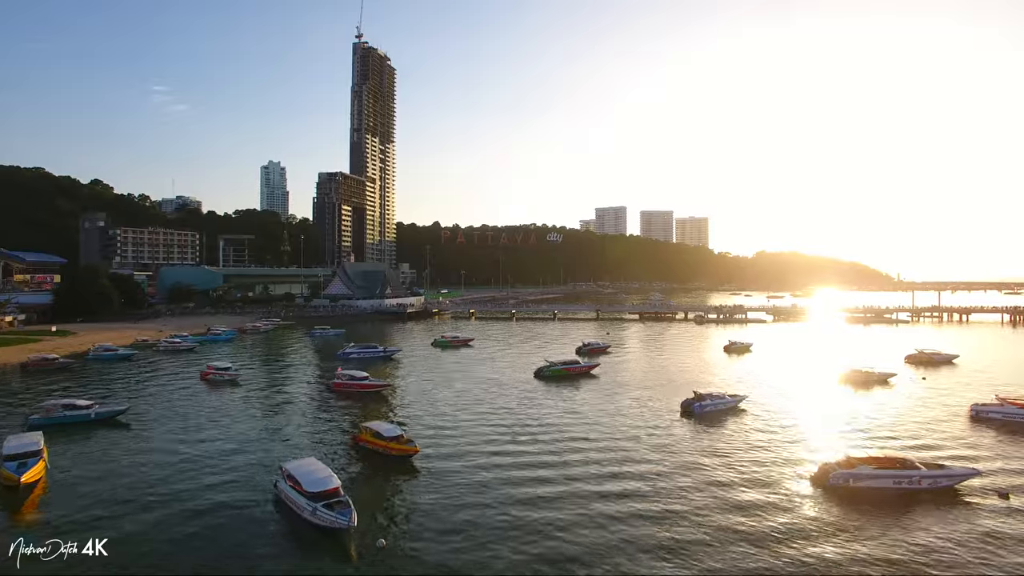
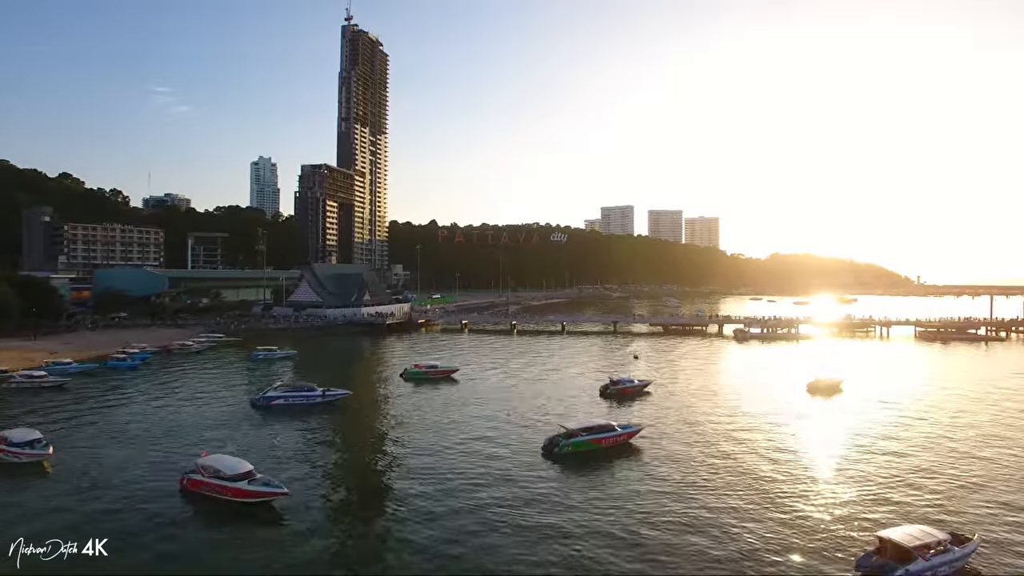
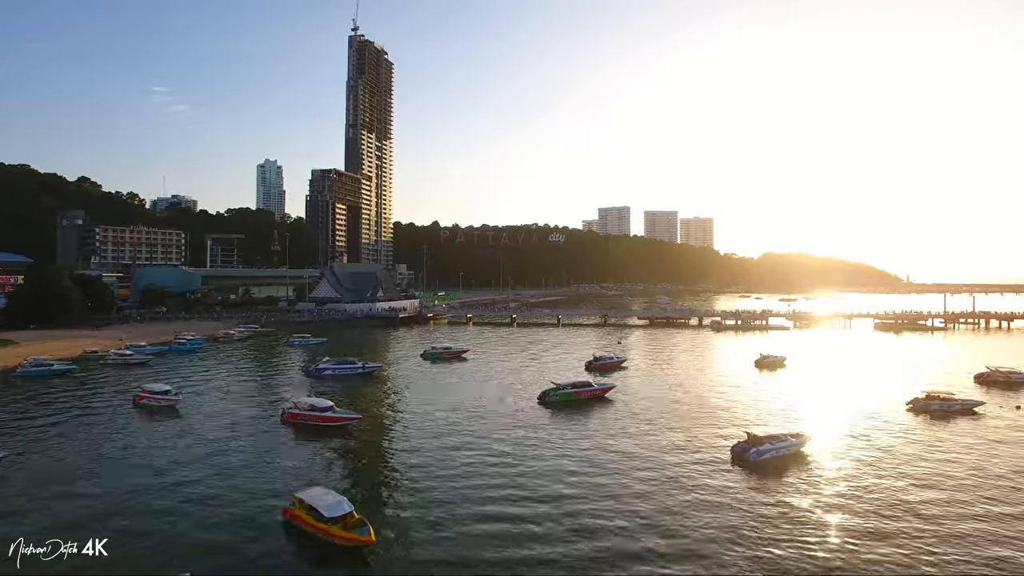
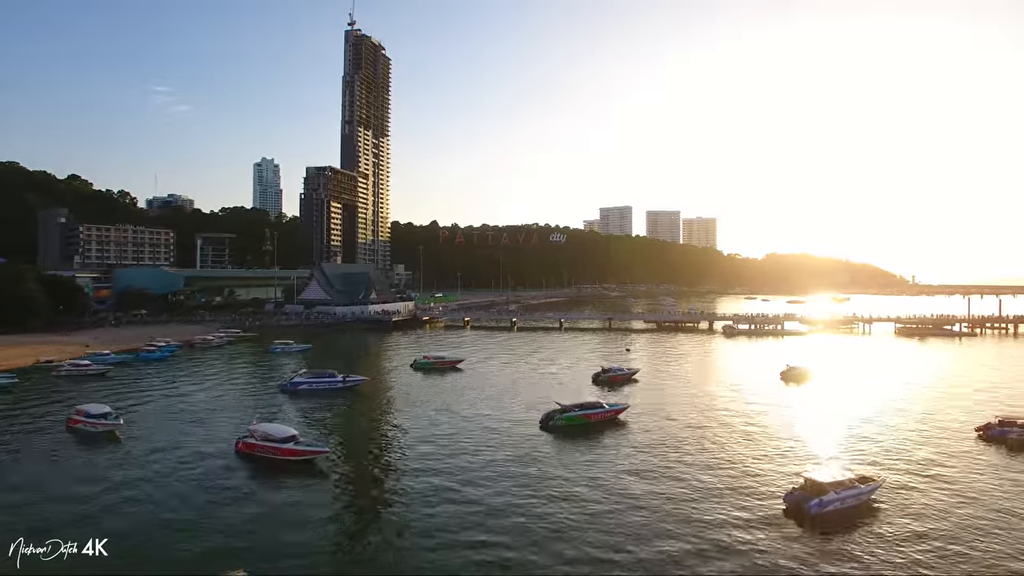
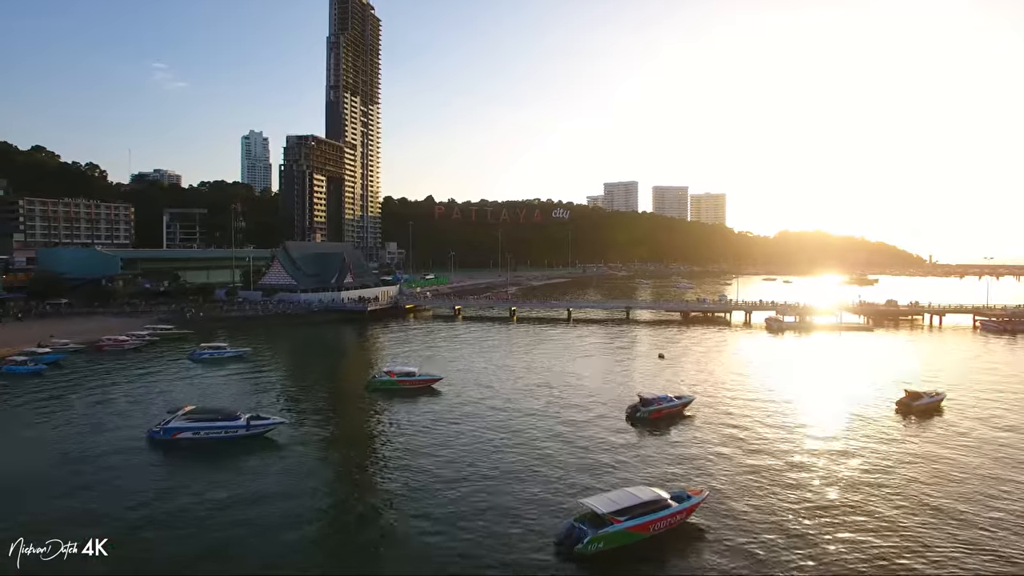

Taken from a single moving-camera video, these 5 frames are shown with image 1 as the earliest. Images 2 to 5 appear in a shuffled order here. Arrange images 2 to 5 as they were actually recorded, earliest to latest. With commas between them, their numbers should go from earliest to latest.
3, 4, 2, 5
